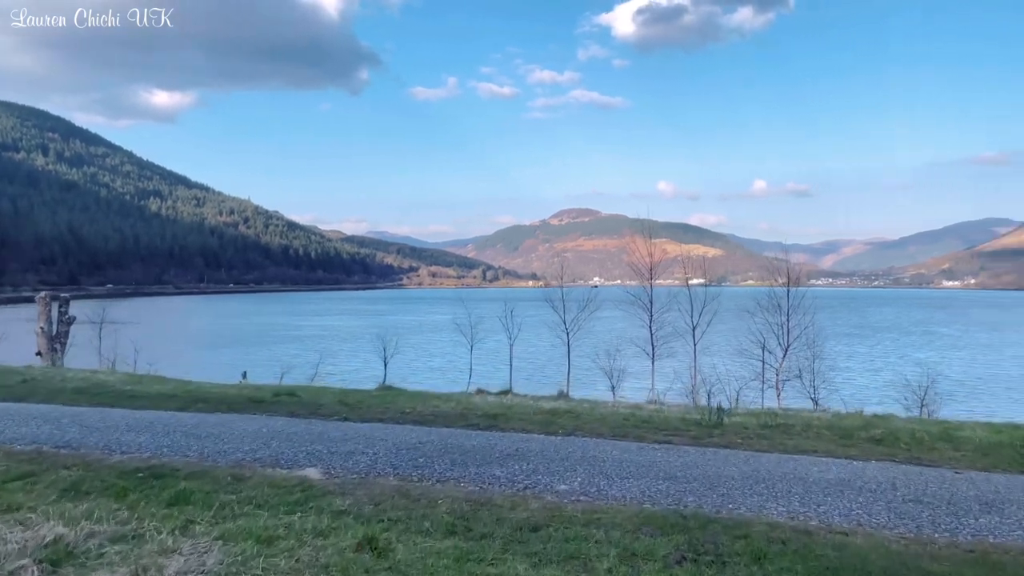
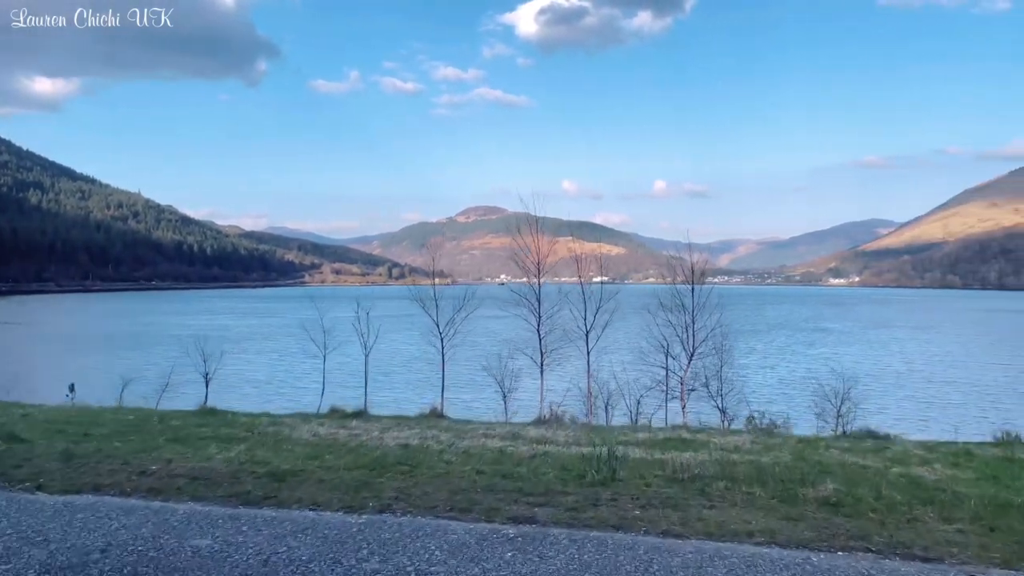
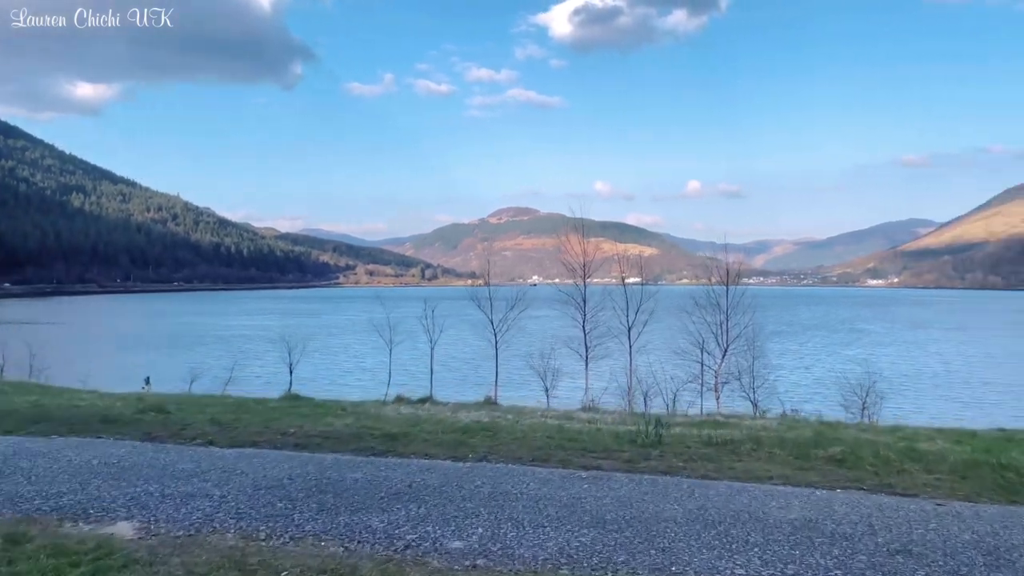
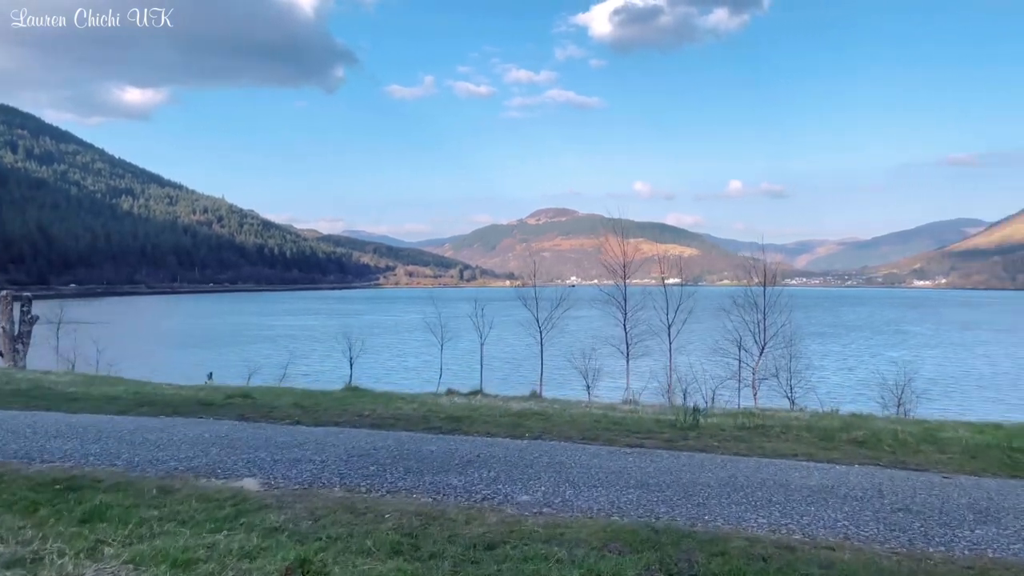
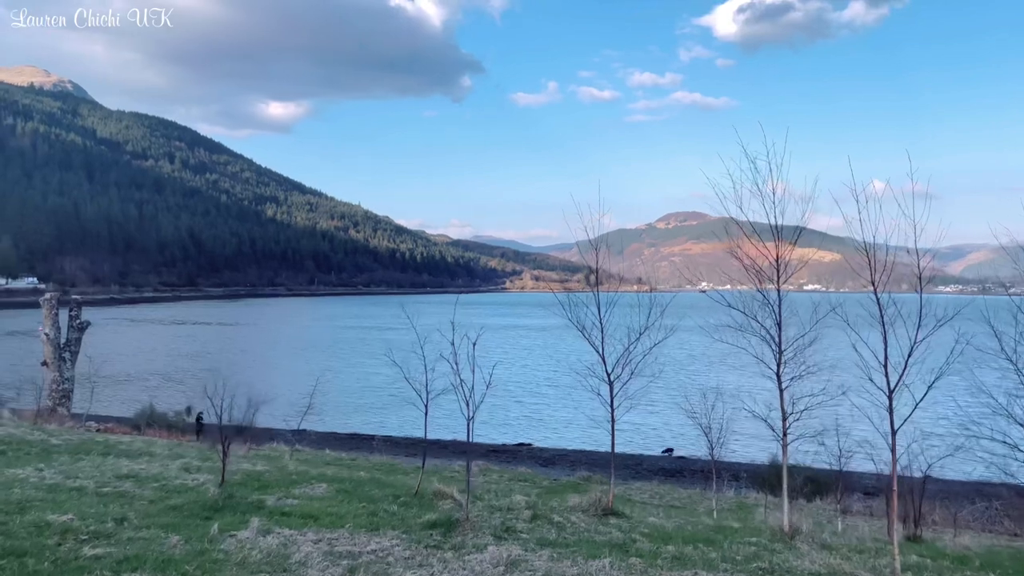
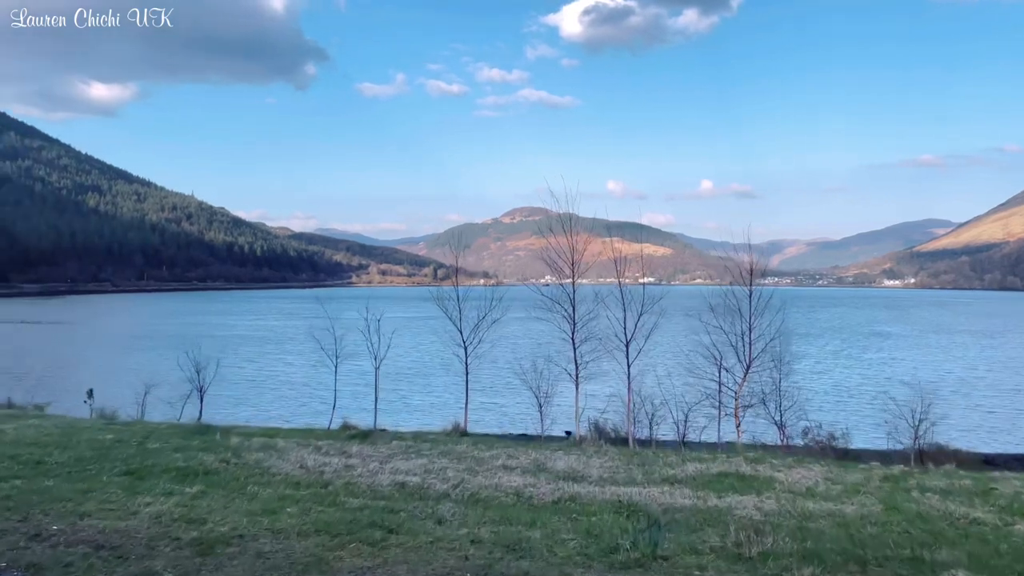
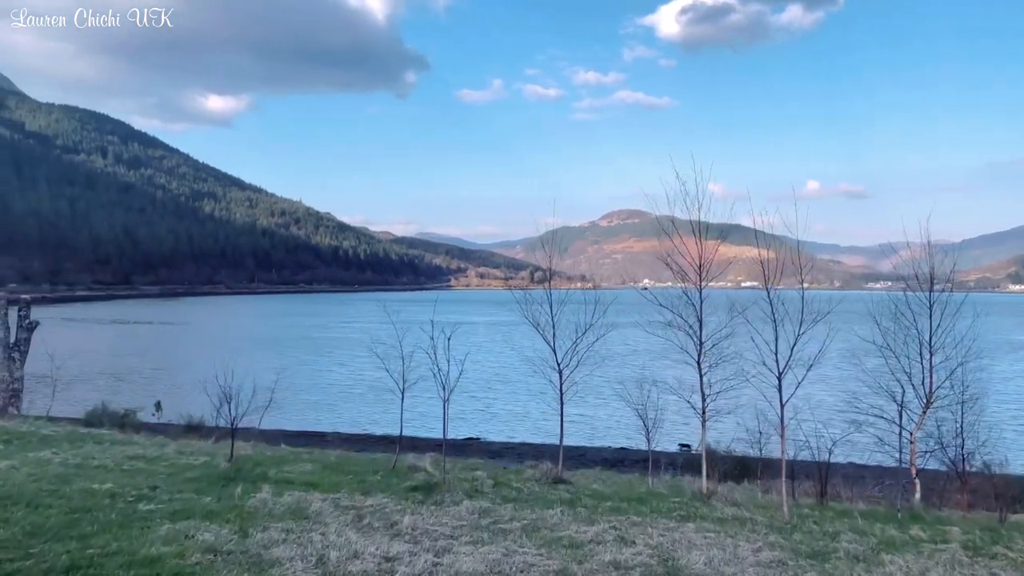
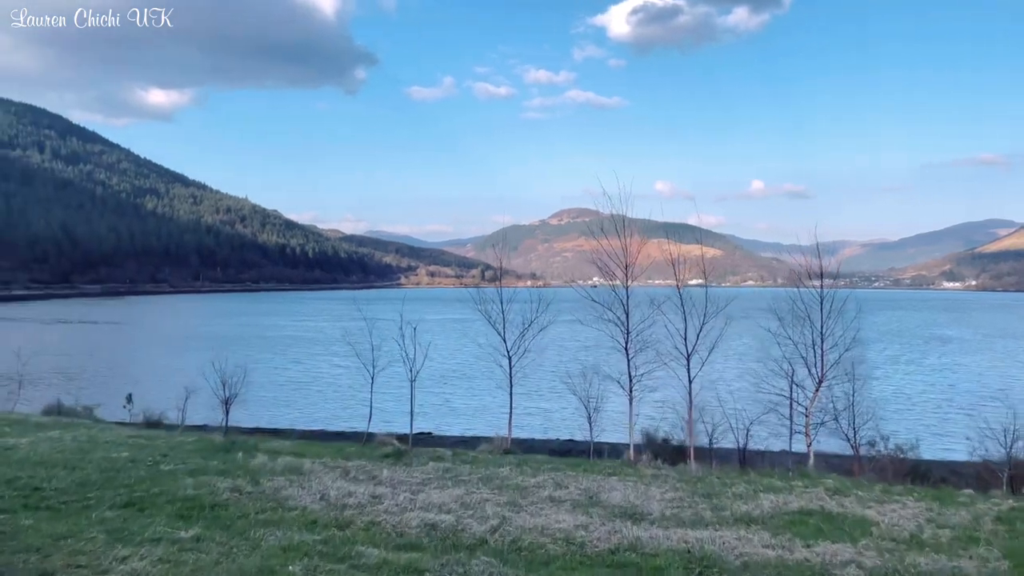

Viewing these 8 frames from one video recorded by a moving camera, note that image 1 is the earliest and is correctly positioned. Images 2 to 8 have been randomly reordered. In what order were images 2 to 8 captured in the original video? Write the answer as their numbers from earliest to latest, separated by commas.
4, 3, 2, 6, 8, 7, 5
